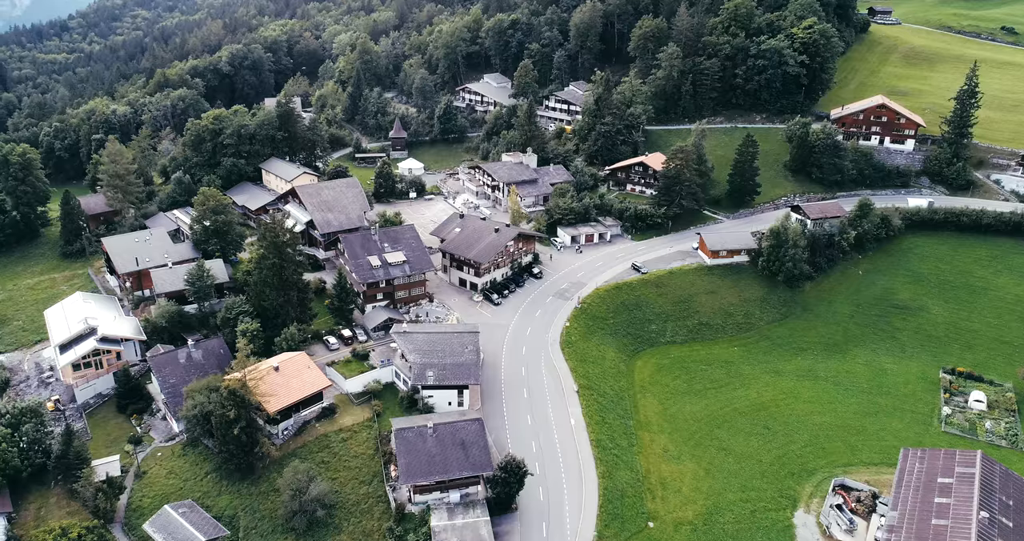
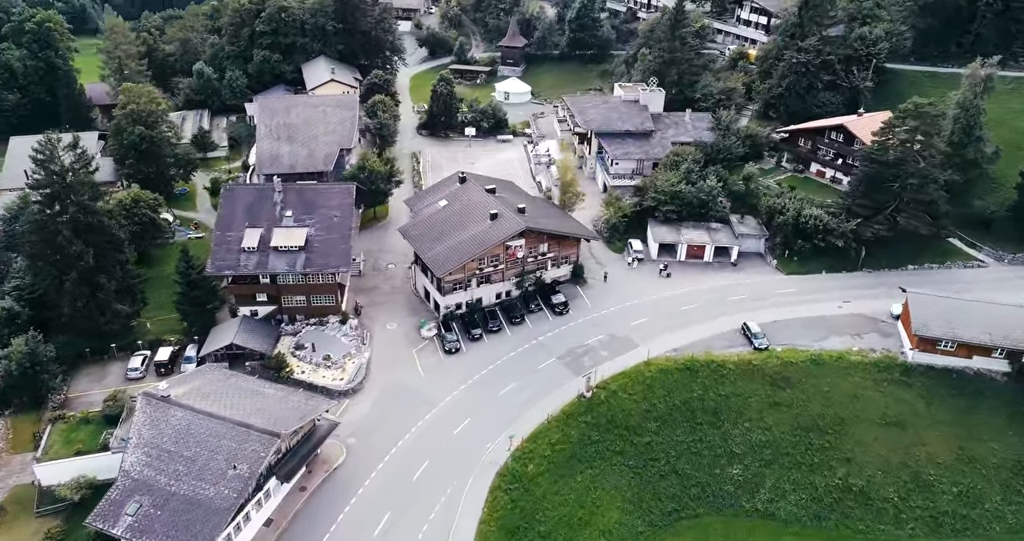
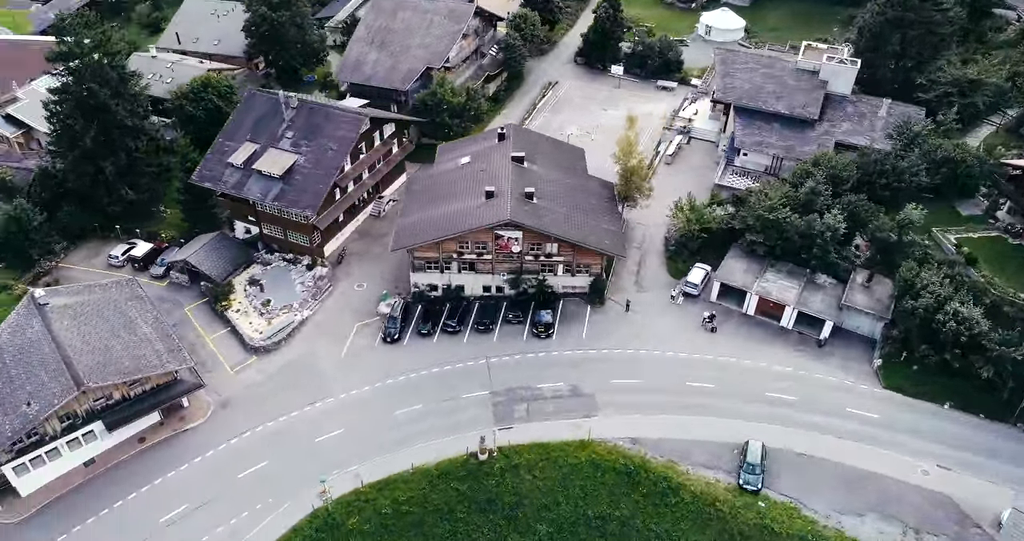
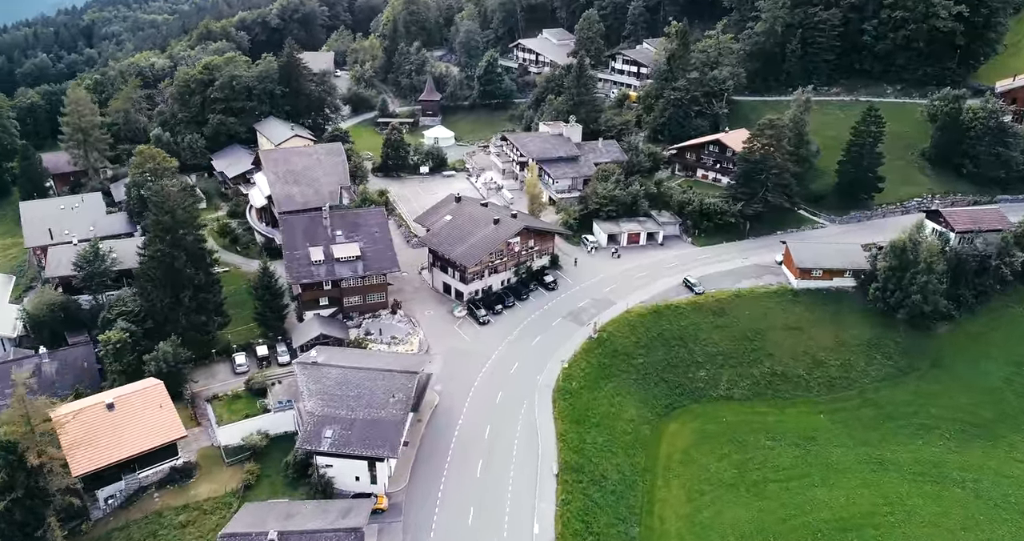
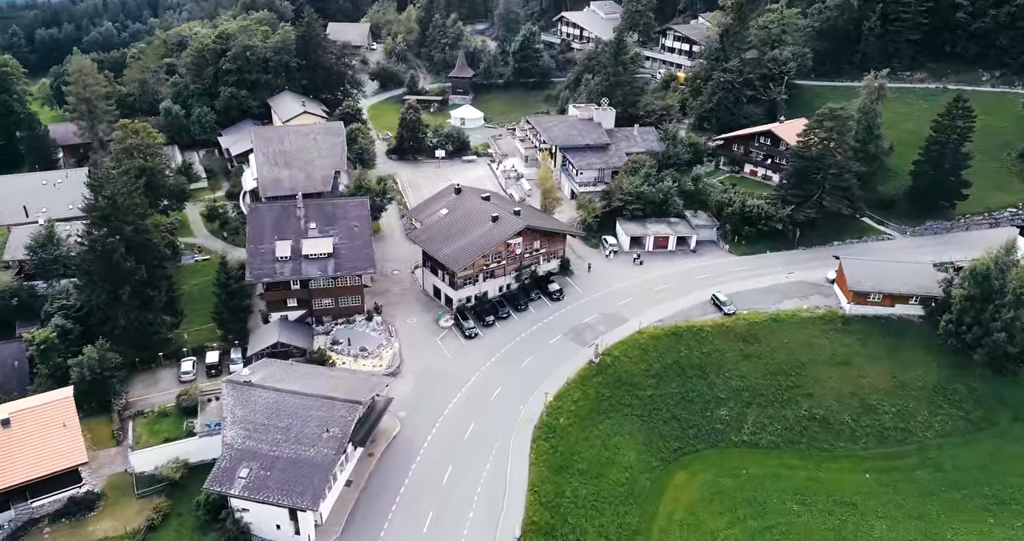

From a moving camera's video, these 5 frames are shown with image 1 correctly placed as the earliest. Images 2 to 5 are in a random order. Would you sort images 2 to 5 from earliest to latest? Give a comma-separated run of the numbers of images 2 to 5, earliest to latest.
4, 5, 2, 3
